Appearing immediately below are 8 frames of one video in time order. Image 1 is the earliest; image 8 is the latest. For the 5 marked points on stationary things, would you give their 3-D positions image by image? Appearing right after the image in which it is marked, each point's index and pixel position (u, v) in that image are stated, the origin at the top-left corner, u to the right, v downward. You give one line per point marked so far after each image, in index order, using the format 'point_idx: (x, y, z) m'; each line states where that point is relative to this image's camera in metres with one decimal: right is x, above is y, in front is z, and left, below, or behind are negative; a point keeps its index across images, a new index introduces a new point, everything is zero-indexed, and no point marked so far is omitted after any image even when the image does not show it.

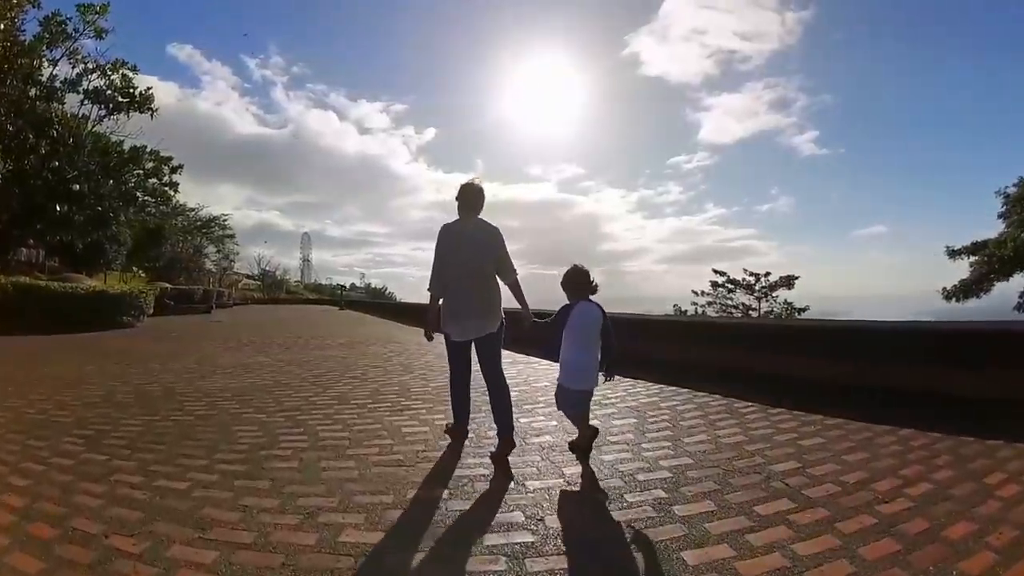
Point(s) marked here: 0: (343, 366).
0: (-1.7, -0.8, +5.9) m
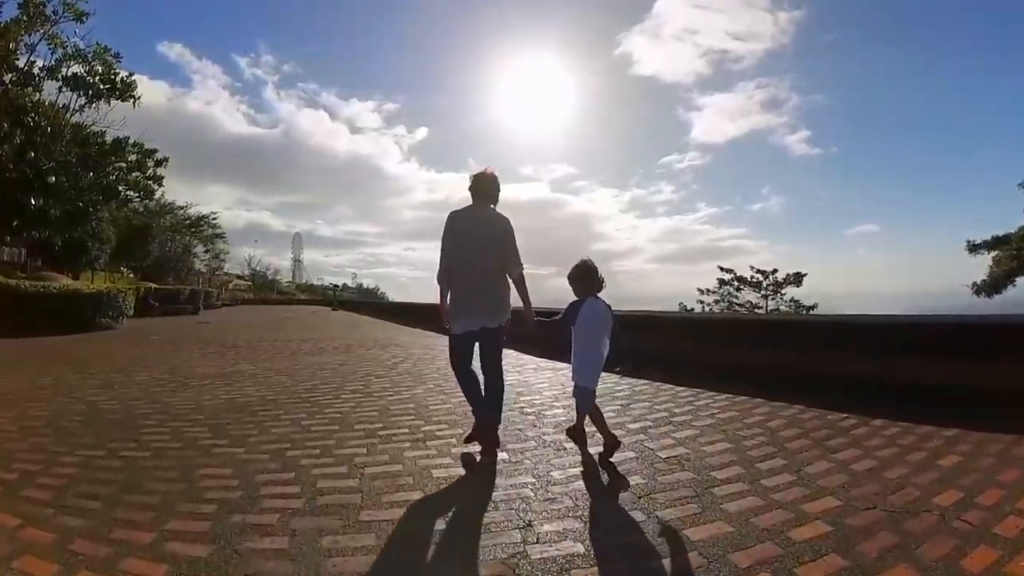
0: (-1.5, -0.8, +5.1) m
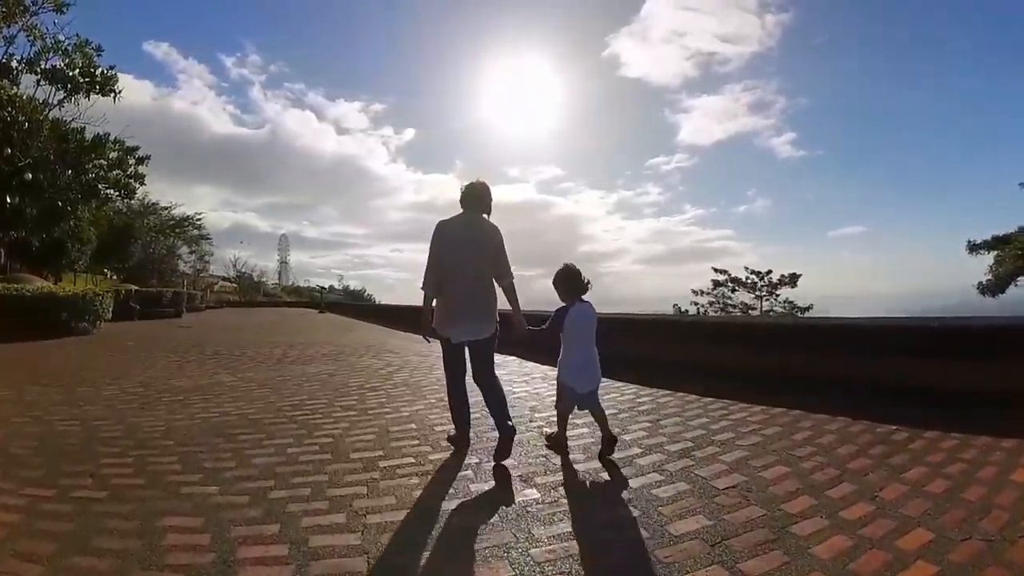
0: (-1.4, -0.8, +4.7) m
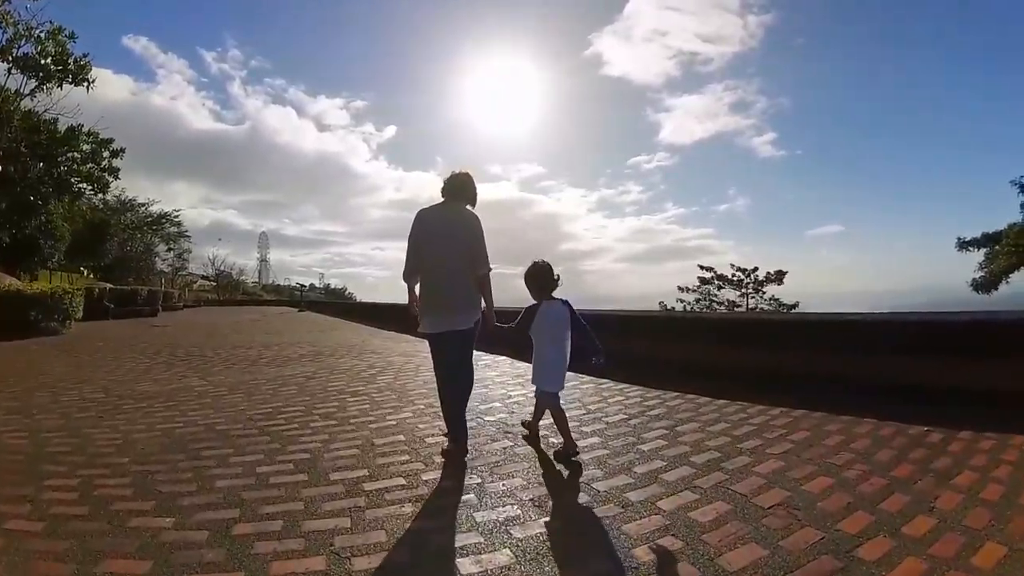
0: (-1.5, -0.8, +4.3) m
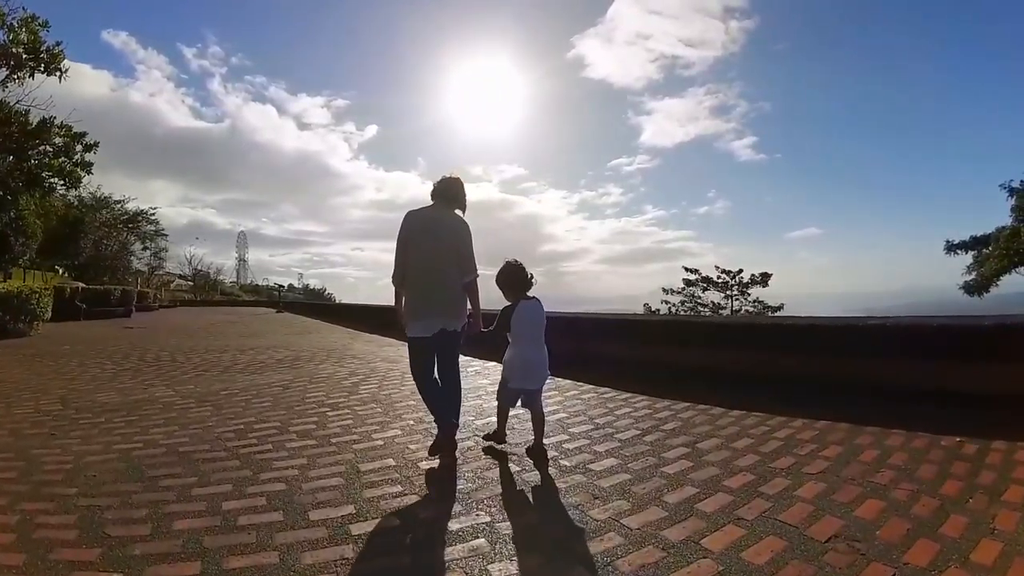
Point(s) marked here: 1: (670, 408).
0: (-1.5, -0.8, +3.9) m
1: (+1.2, -0.9, +4.3) m
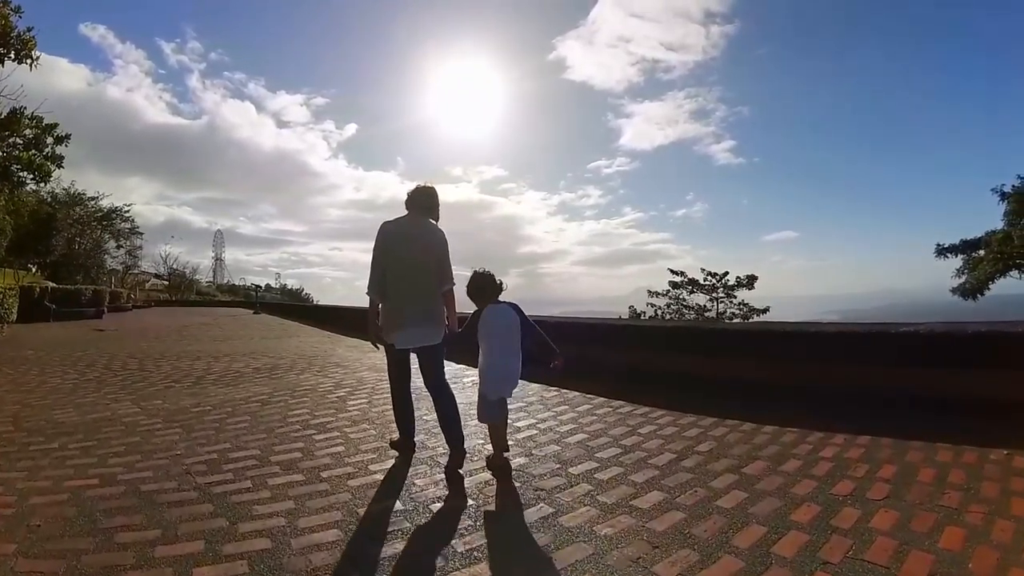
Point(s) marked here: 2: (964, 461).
0: (-1.5, -0.8, +3.5) m
1: (+1.2, -0.9, +4.0) m
2: (+2.5, -1.0, +3.2) m
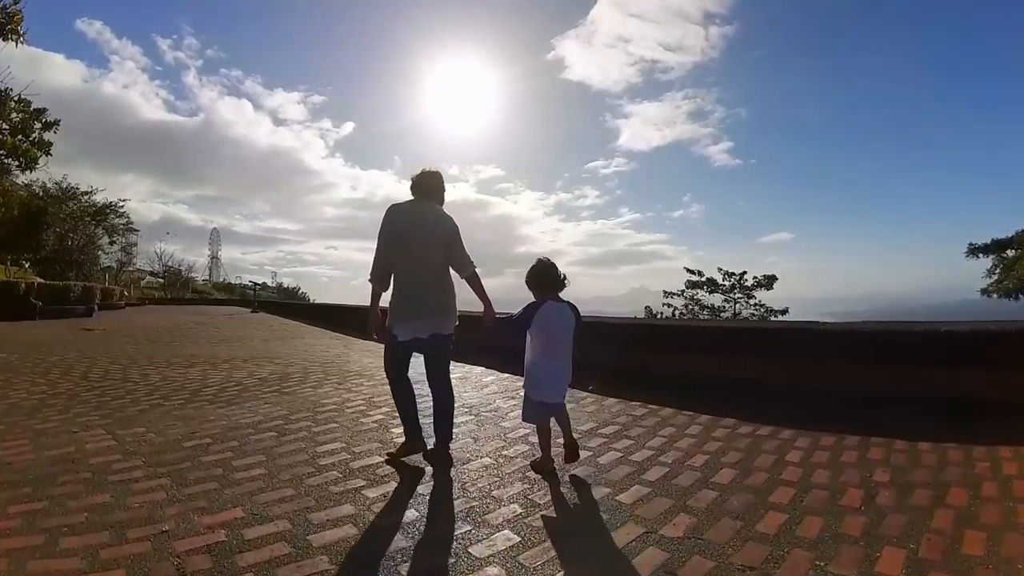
0: (-0.9, -0.8, +2.5) m
1: (+1.7, -0.9, +3.0) m
2: (+3.0, -1.0, +2.2) m
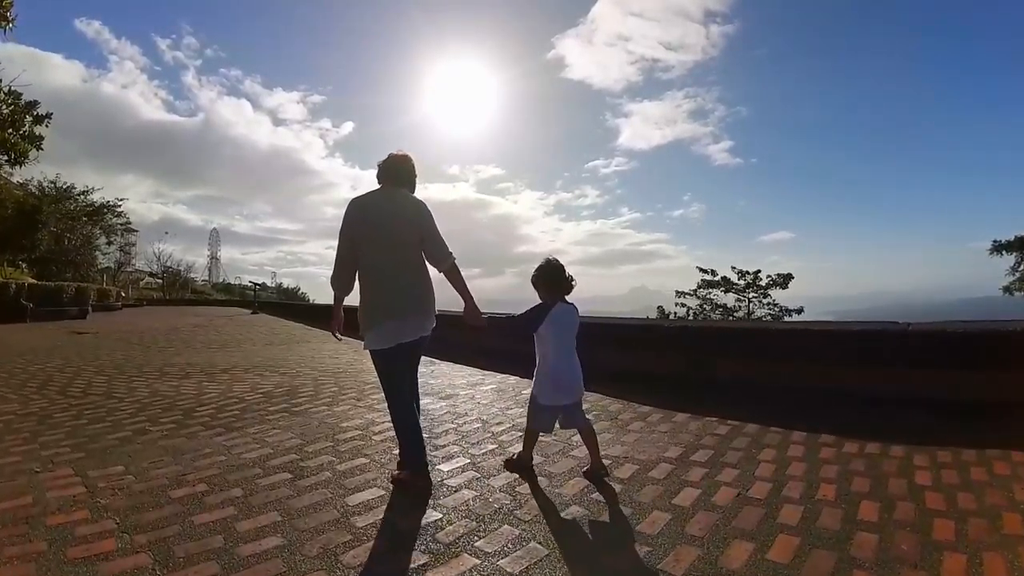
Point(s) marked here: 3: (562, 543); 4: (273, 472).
0: (-0.6, -0.8, +1.9) m
1: (+2.0, -0.9, +2.4) m
2: (+3.3, -1.0, +1.6) m
3: (+0.1, -0.9, +2.0) m
4: (-1.1, -0.8, +2.7) m
